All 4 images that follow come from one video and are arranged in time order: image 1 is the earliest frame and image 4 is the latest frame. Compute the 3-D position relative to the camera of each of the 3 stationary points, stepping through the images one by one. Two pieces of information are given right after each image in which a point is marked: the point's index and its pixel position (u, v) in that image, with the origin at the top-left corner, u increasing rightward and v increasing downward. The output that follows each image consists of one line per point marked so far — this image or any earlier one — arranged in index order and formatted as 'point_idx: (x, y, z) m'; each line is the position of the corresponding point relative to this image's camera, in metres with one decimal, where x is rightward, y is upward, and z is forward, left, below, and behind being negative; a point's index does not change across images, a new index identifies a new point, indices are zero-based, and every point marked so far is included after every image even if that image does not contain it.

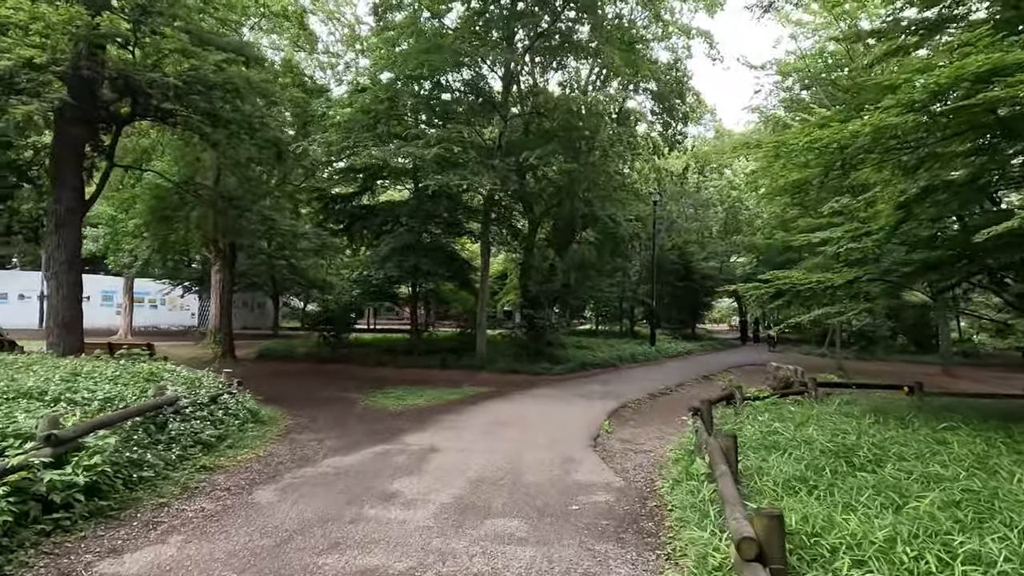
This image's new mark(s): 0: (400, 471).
0: (-1.0, -1.6, +6.0) m
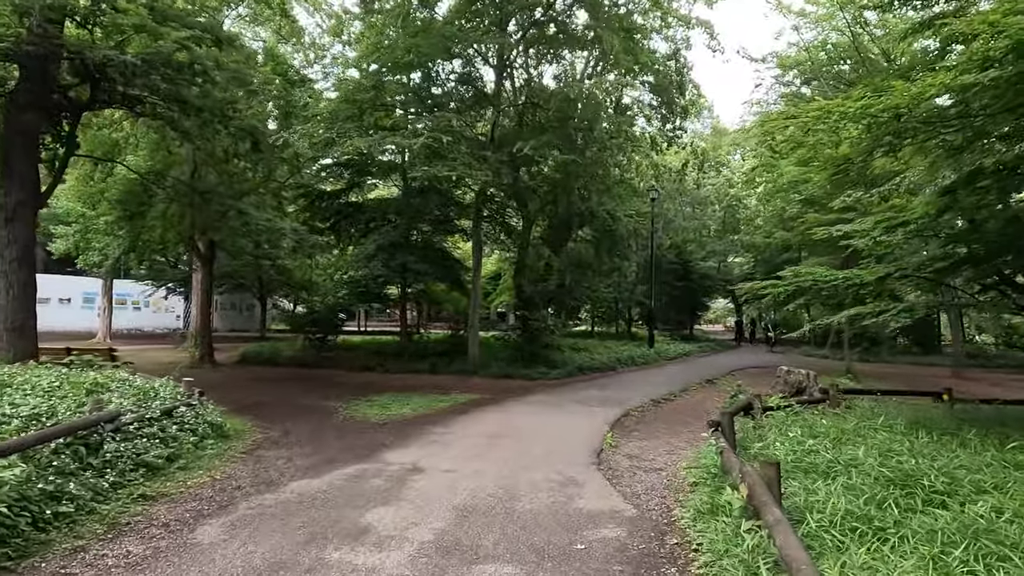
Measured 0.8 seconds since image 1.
0: (-1.0, -1.5, +5.2) m
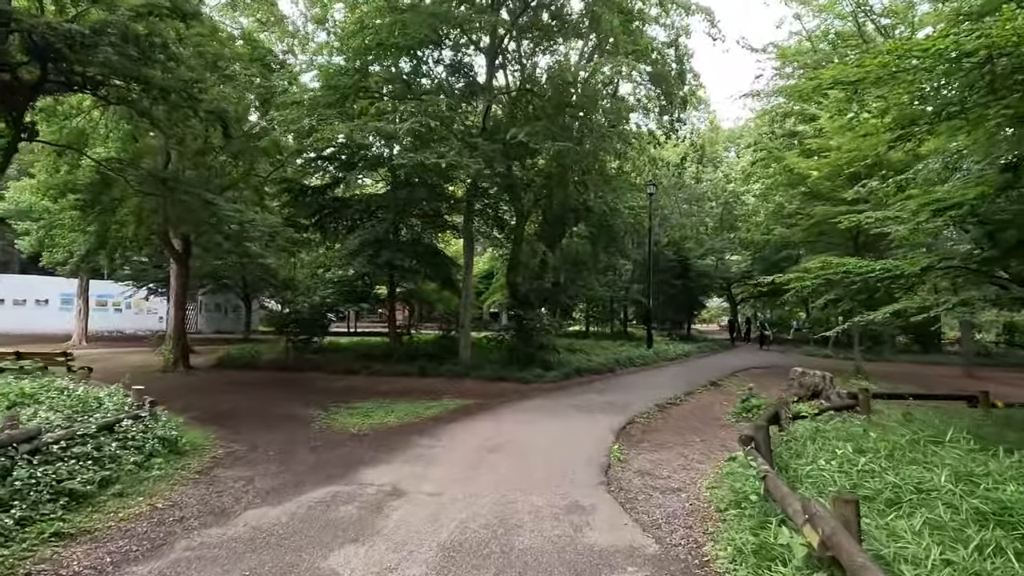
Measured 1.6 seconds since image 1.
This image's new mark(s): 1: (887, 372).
0: (-1.0, -1.5, +4.3) m
1: (+9.7, -2.2, +18.2) m
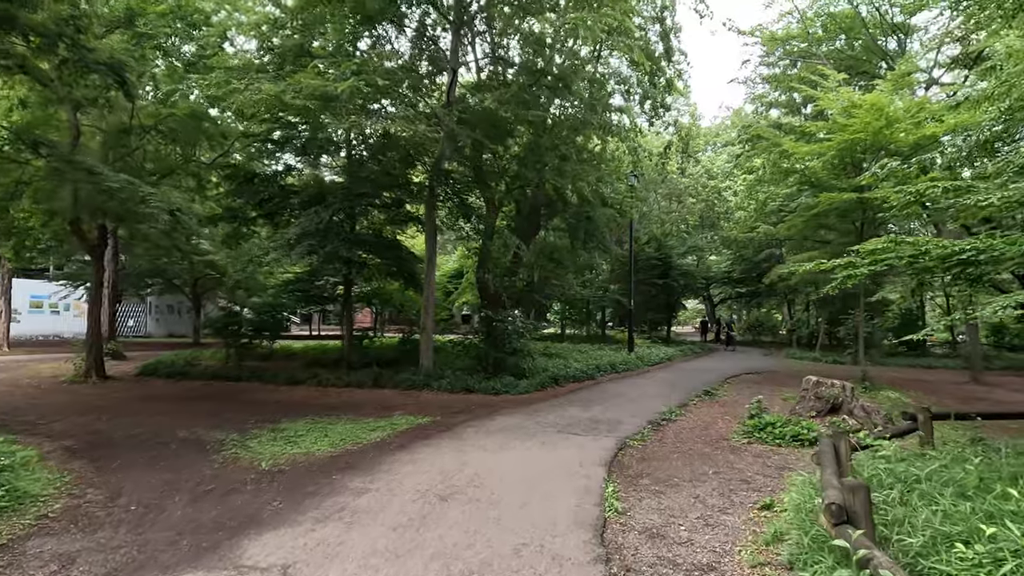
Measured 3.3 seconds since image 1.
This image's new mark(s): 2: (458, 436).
0: (-1.2, -1.4, +2.4) m
1: (+9.0, -2.1, +16.8) m
2: (-0.6, -1.6, +7.9) m
